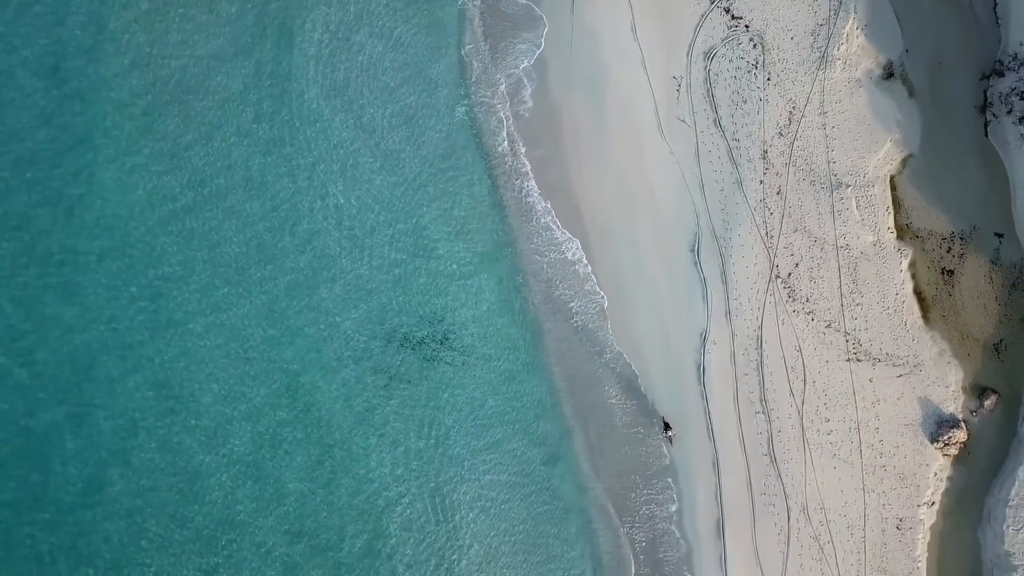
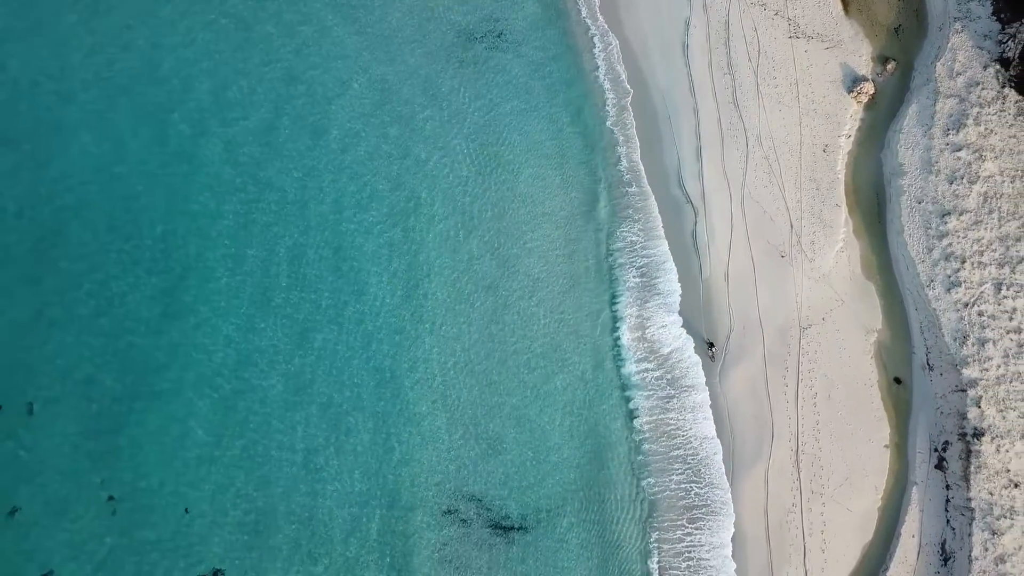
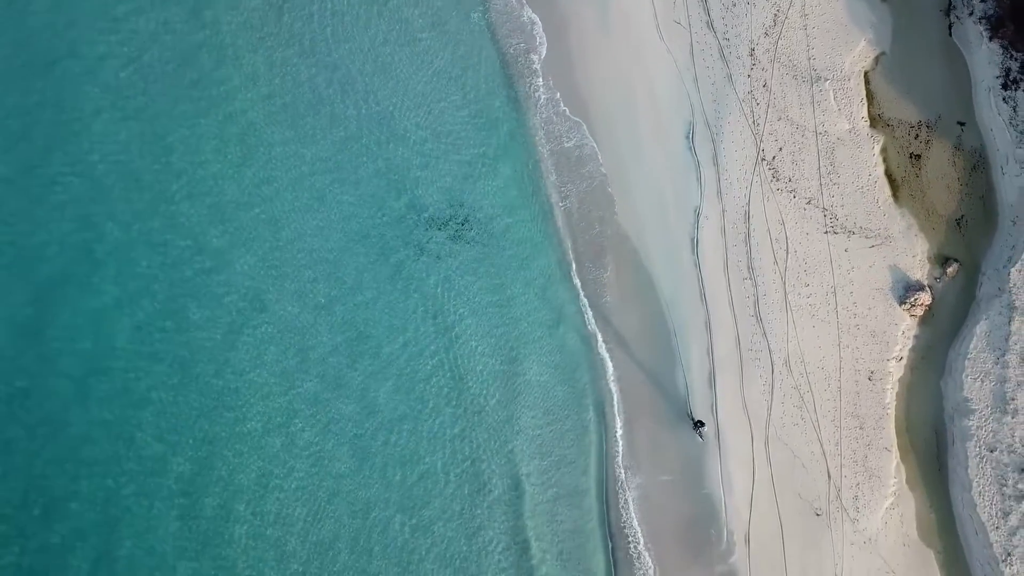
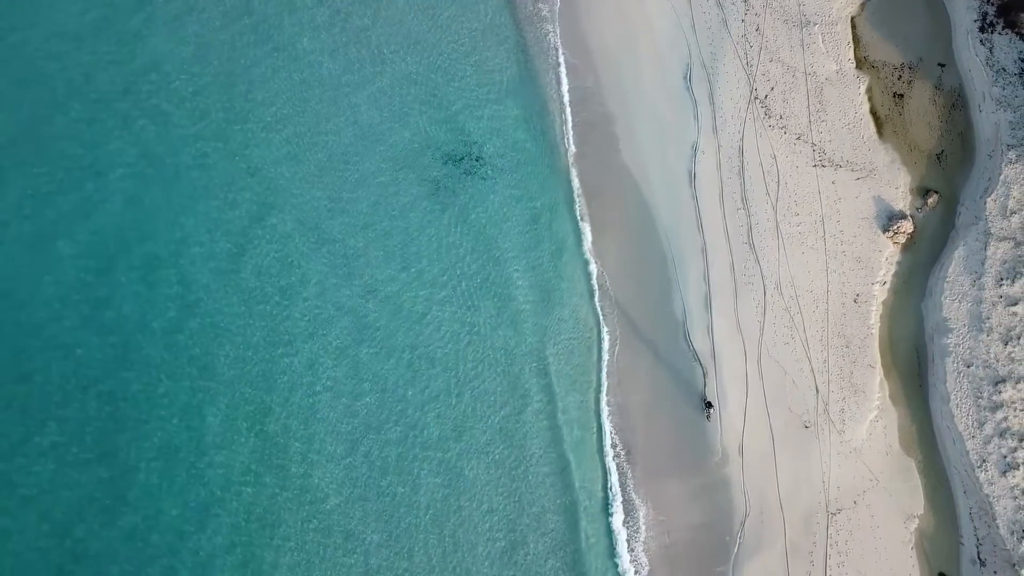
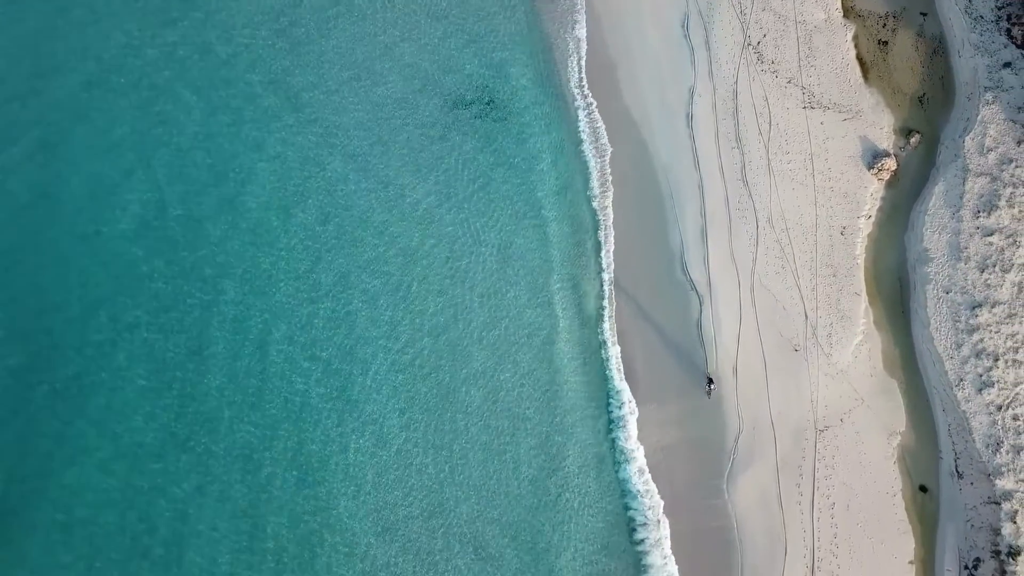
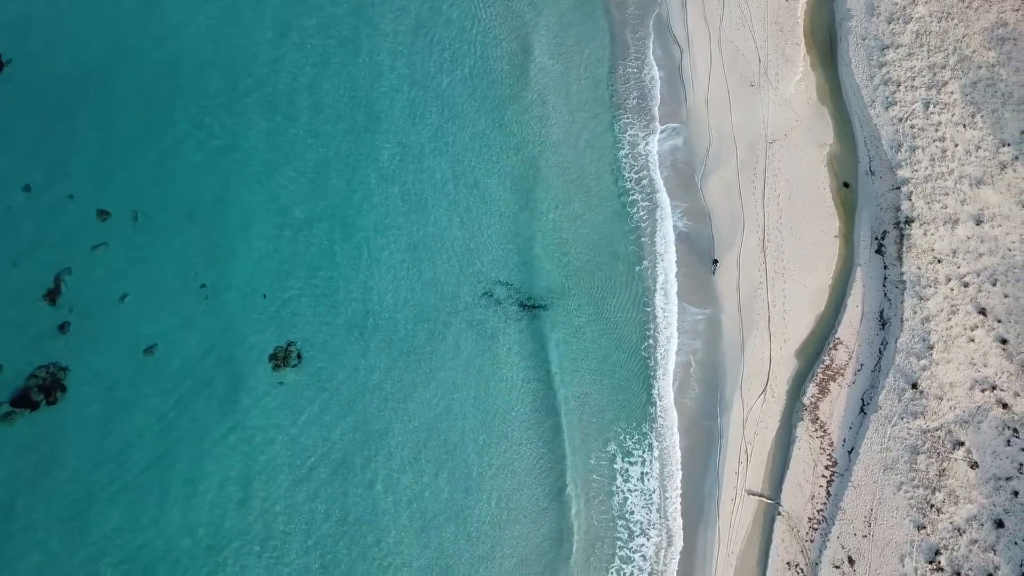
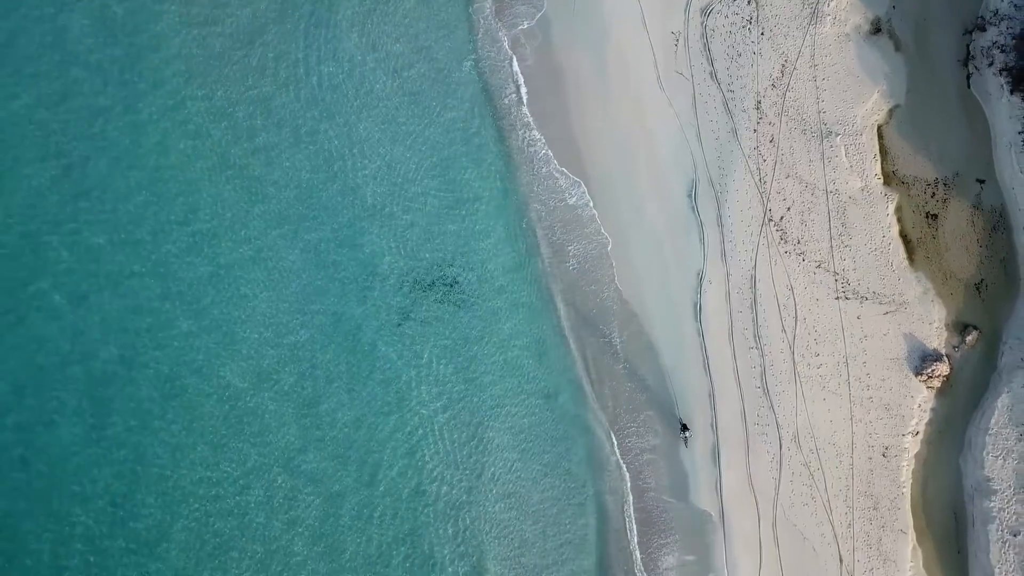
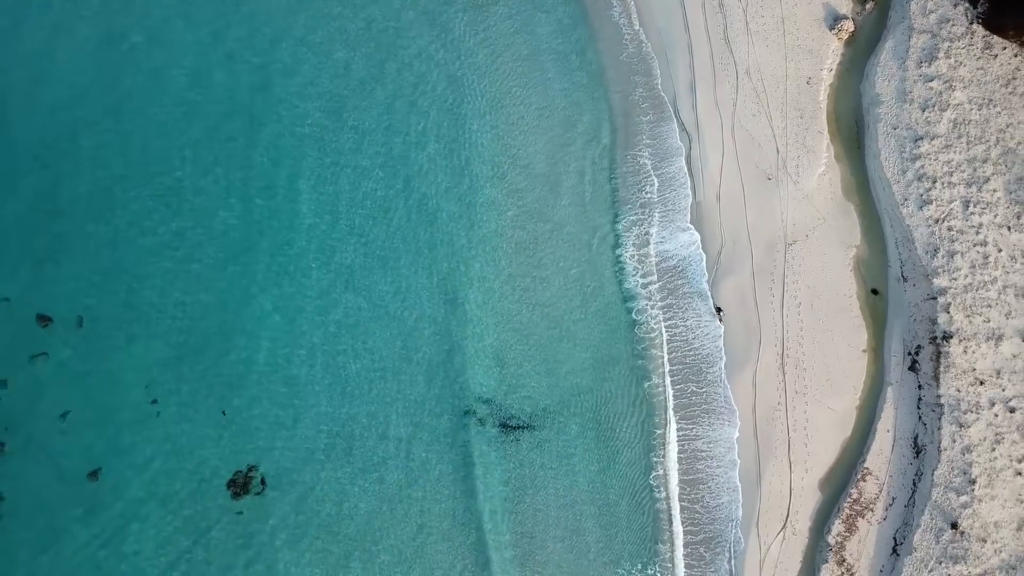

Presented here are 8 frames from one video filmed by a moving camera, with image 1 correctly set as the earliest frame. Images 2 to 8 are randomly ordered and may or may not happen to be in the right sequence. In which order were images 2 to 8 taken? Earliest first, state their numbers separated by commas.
7, 3, 4, 5, 2, 8, 6
